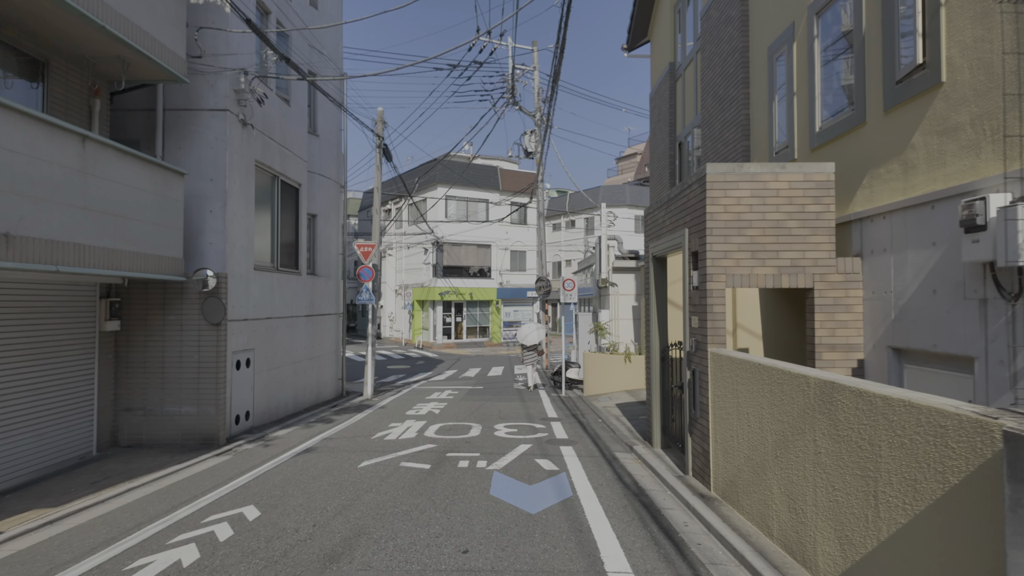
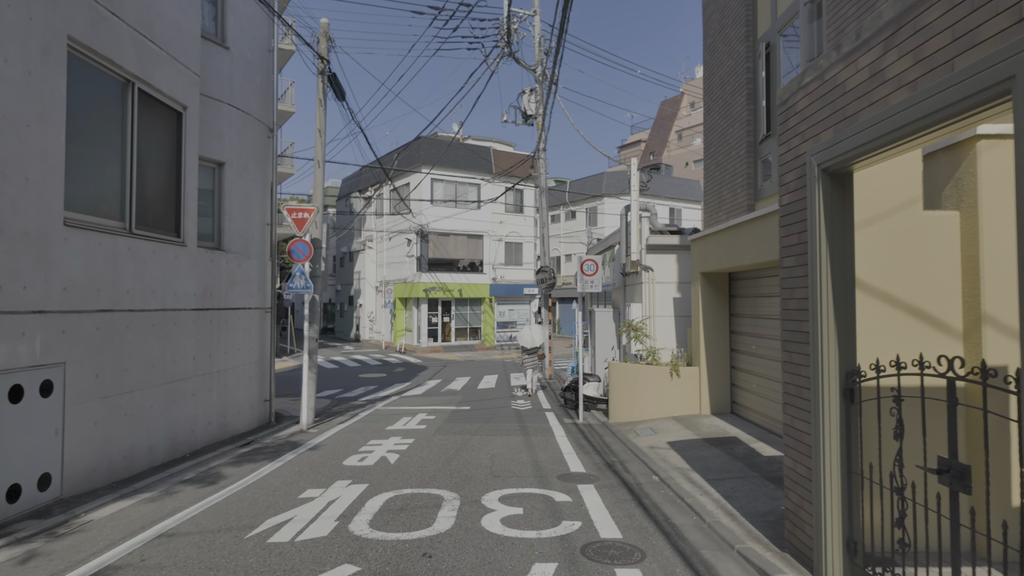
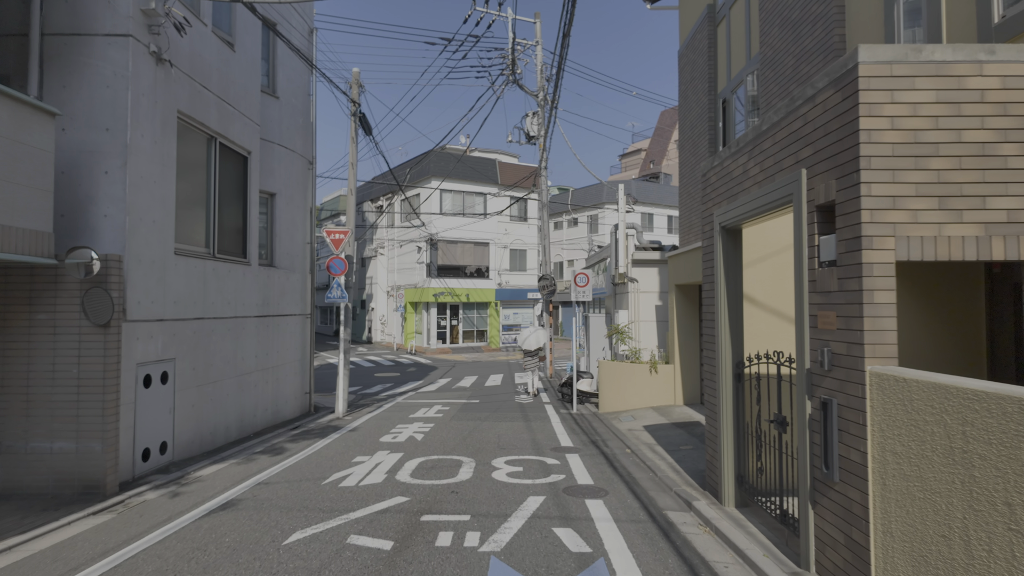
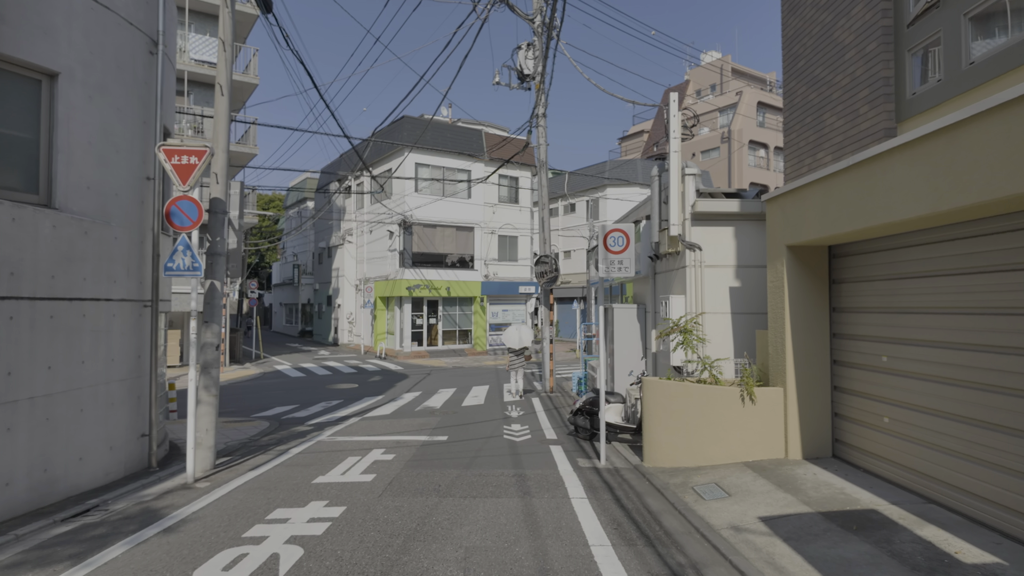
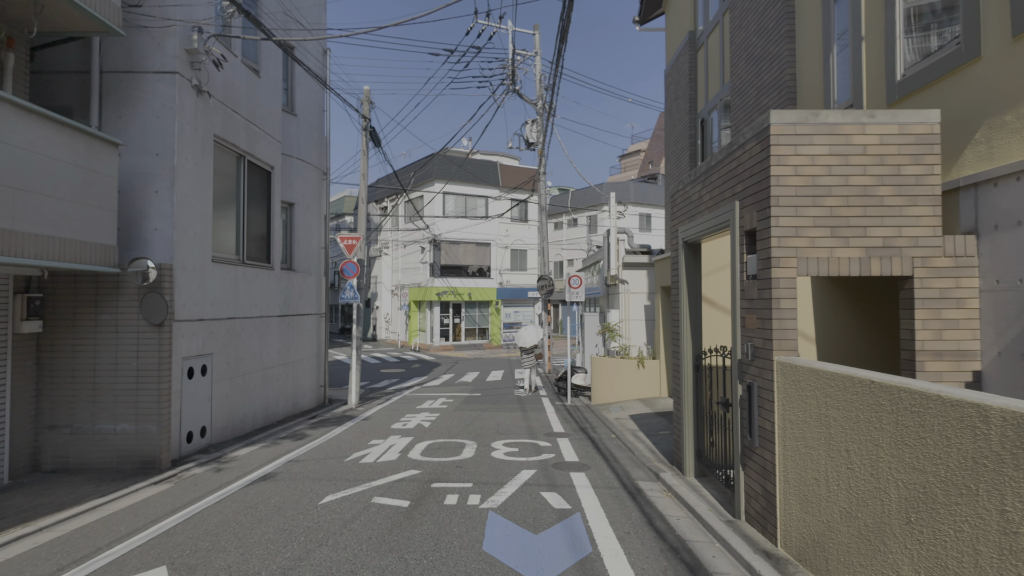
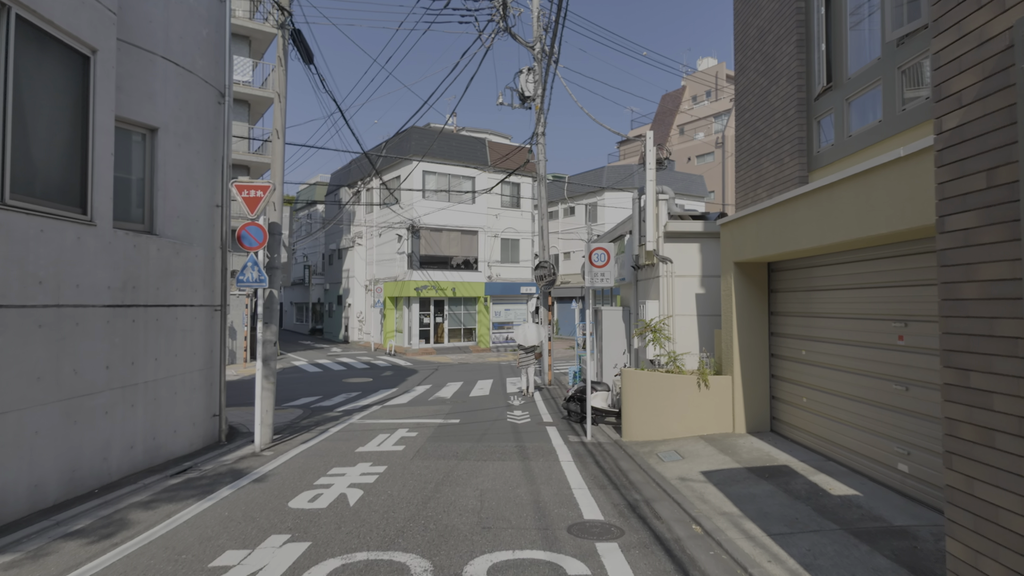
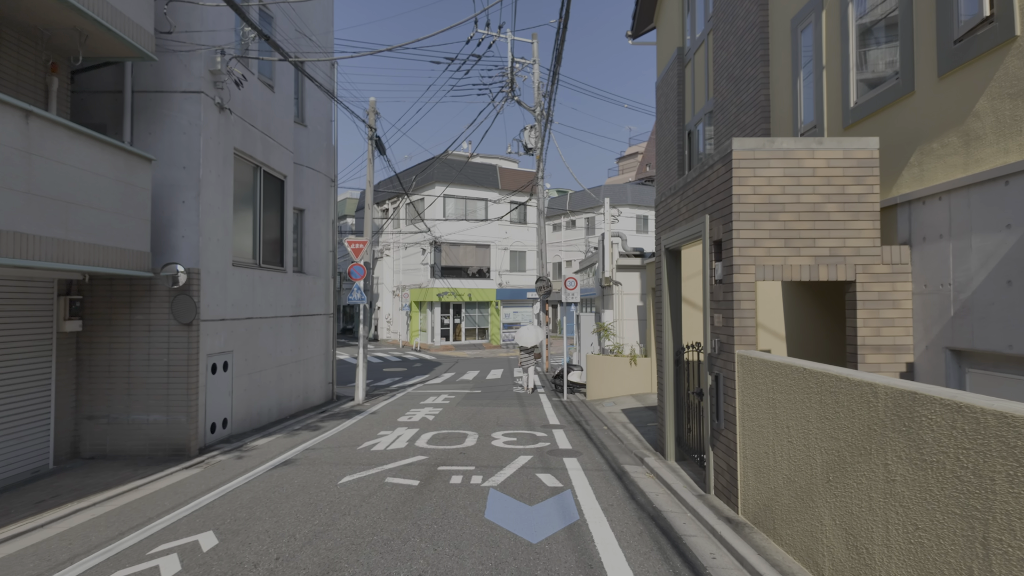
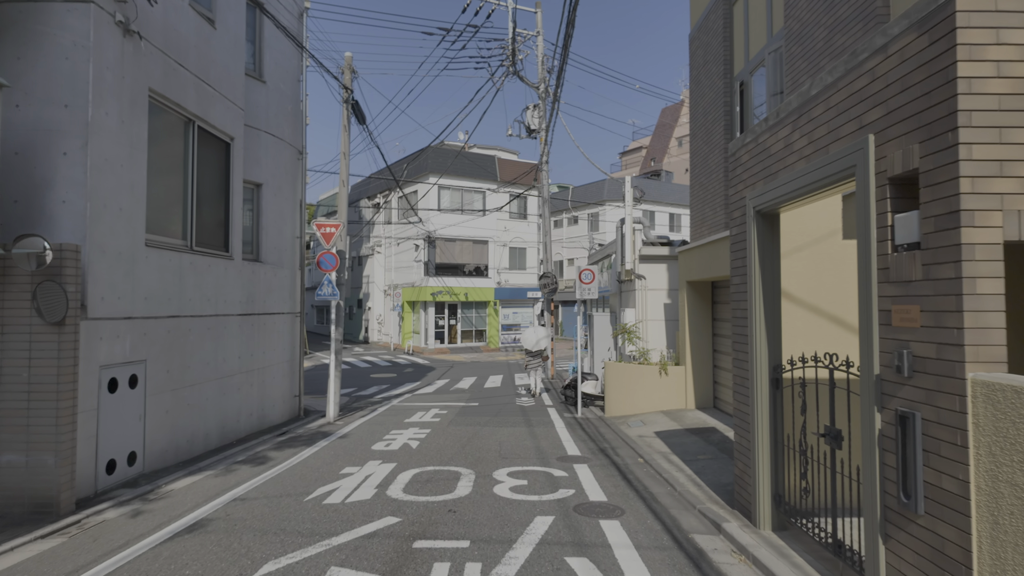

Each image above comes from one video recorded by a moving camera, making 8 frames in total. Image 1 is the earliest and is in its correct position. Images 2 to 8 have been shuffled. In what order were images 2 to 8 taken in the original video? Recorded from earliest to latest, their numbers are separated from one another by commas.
7, 5, 3, 8, 2, 6, 4
